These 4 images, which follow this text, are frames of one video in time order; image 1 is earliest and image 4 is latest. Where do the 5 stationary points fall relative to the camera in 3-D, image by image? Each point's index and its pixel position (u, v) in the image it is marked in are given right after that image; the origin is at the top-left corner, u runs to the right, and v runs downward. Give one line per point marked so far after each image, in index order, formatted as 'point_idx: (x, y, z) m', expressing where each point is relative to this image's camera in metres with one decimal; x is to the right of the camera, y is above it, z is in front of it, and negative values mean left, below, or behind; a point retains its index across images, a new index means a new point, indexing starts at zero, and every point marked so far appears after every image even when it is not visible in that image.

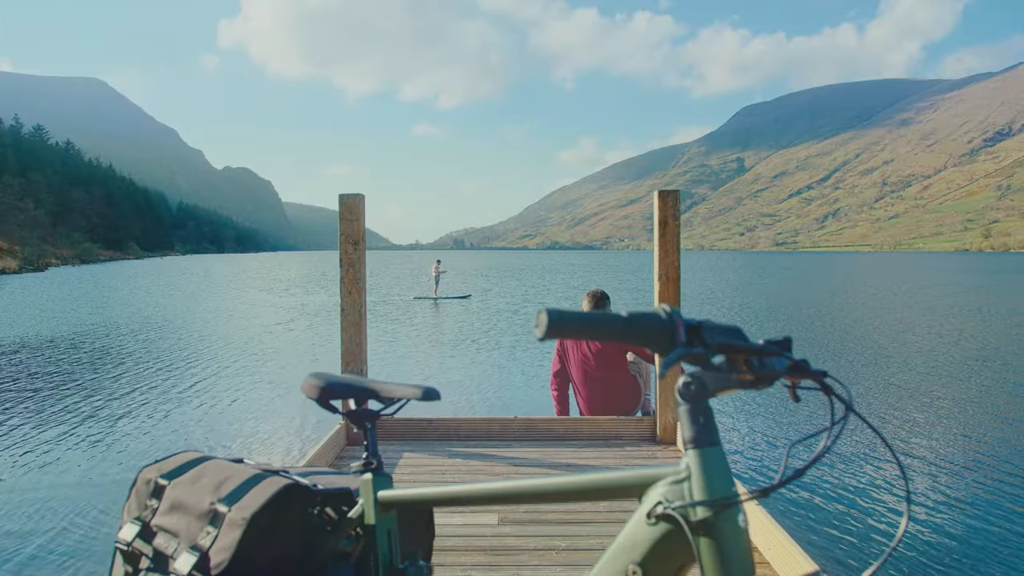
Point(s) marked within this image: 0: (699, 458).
0: (+0.4, -0.4, +1.4) m
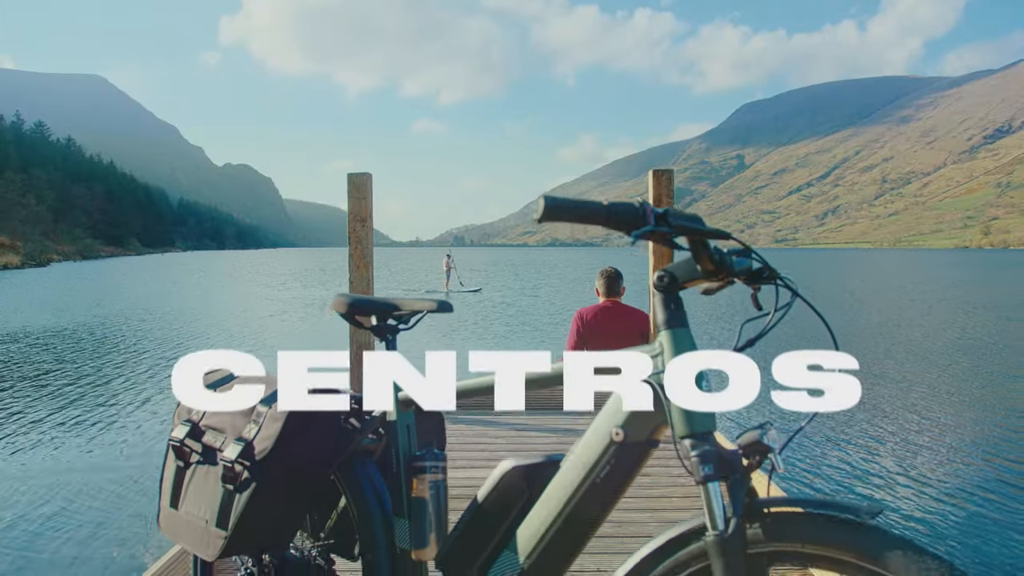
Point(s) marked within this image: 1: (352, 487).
0: (+0.4, -0.1, +1.6) m
1: (-0.6, -0.7, +2.2) m
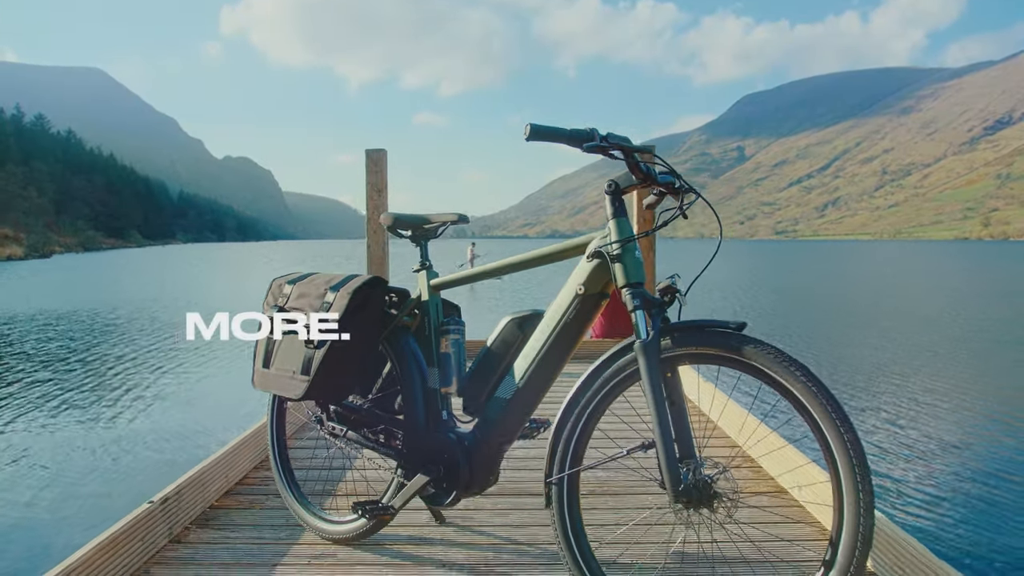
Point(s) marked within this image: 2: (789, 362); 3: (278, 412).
0: (+0.4, +0.2, +2.5) m
1: (-0.6, -0.3, +3.1) m
2: (+1.0, -0.3, +2.2) m
3: (-1.3, -0.7, +3.5) m
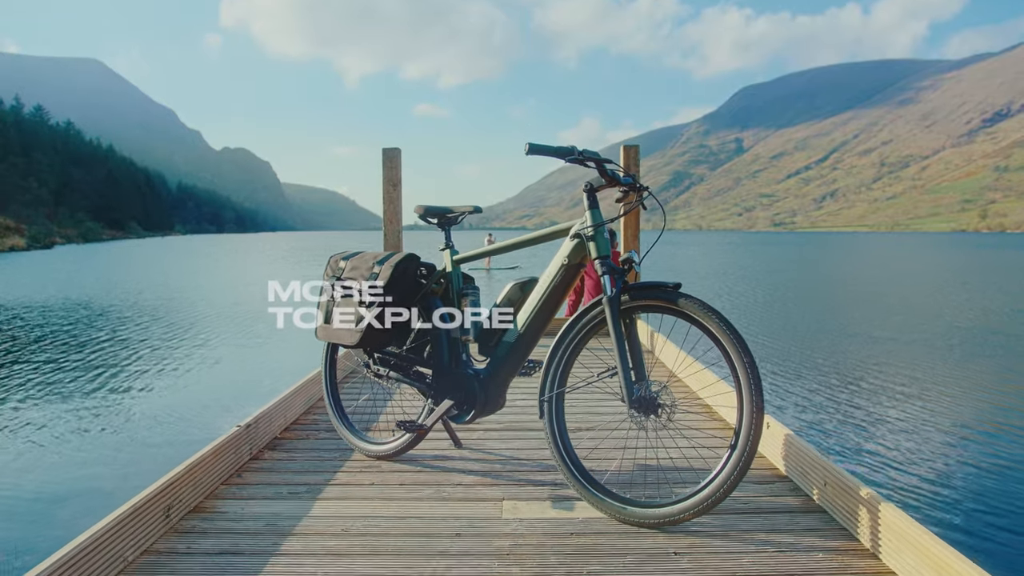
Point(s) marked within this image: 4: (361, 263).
0: (+0.4, +0.4, +3.4) m
1: (-0.5, -0.2, +4.0) m
2: (+1.0, -0.1, +3.1) m
3: (-1.3, -0.5, +4.5) m
4: (-1.0, +0.2, +4.0) m
